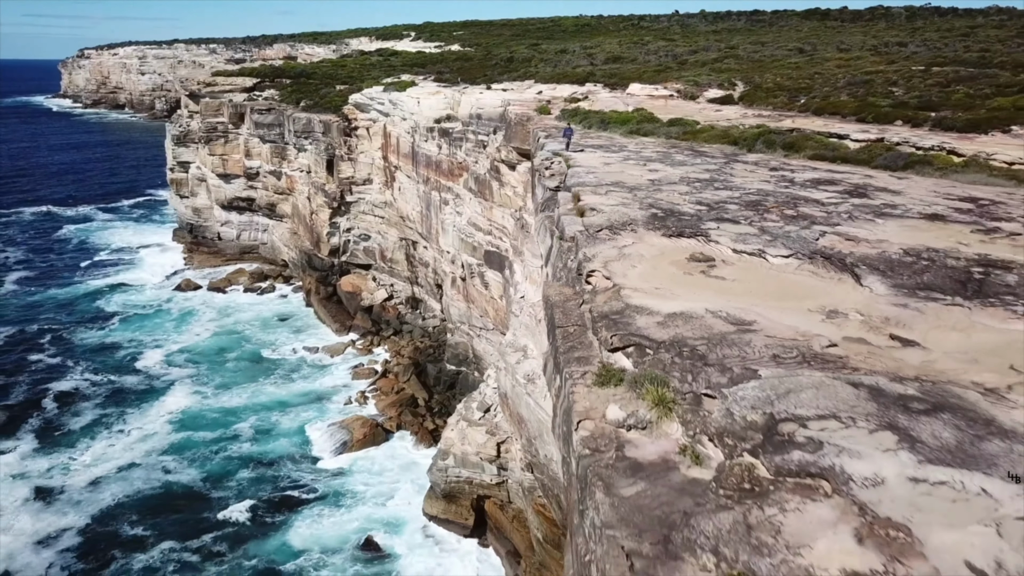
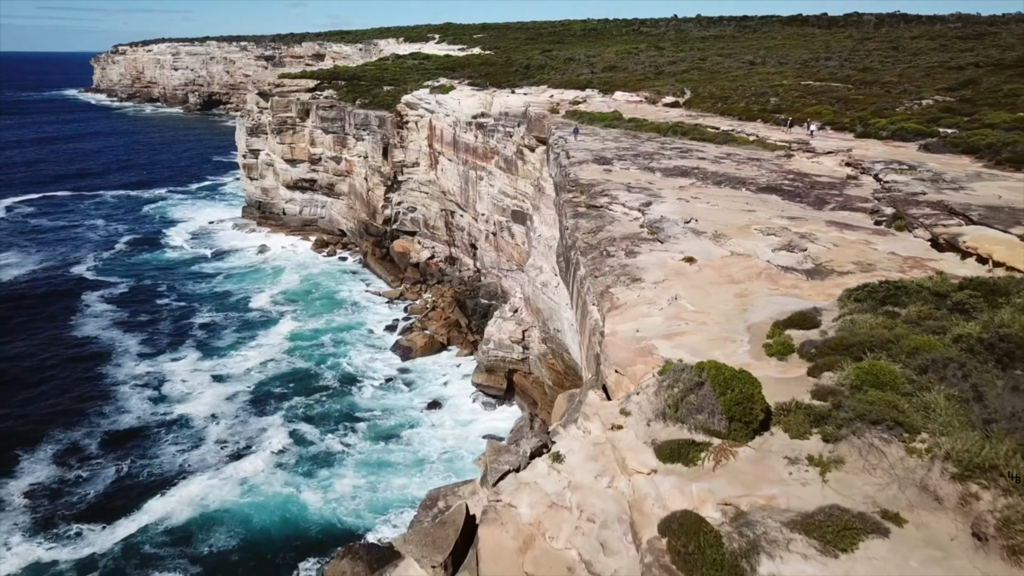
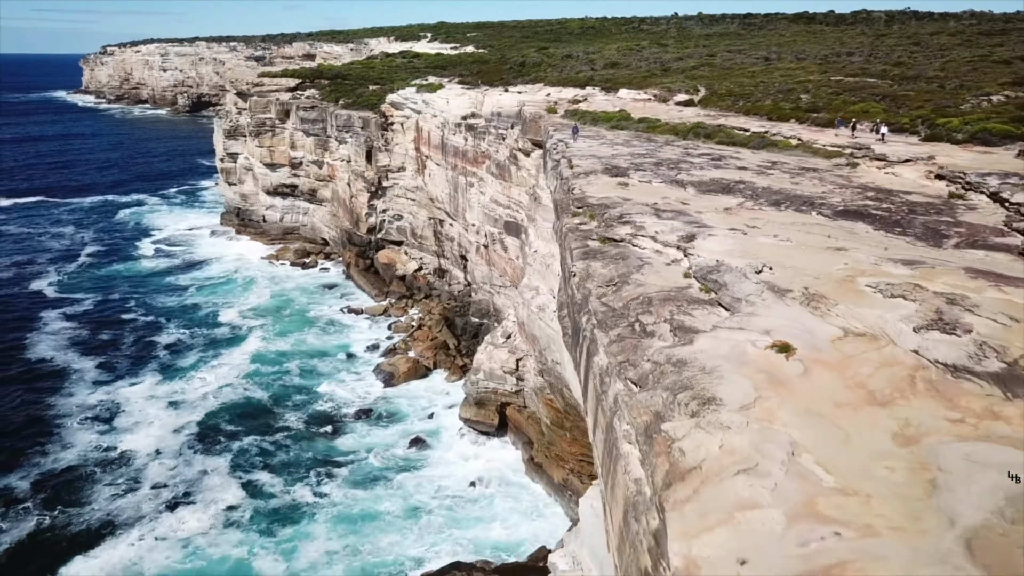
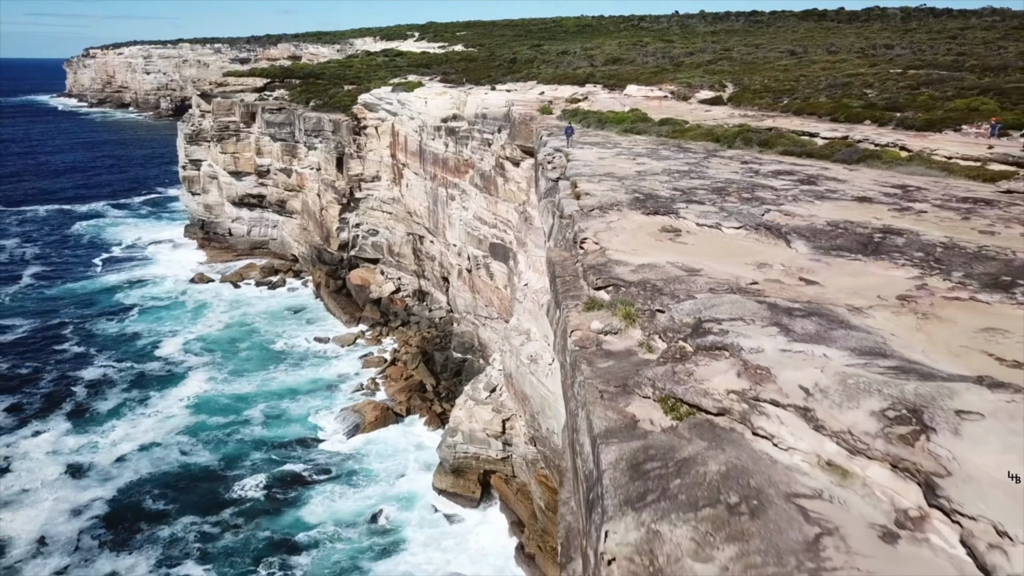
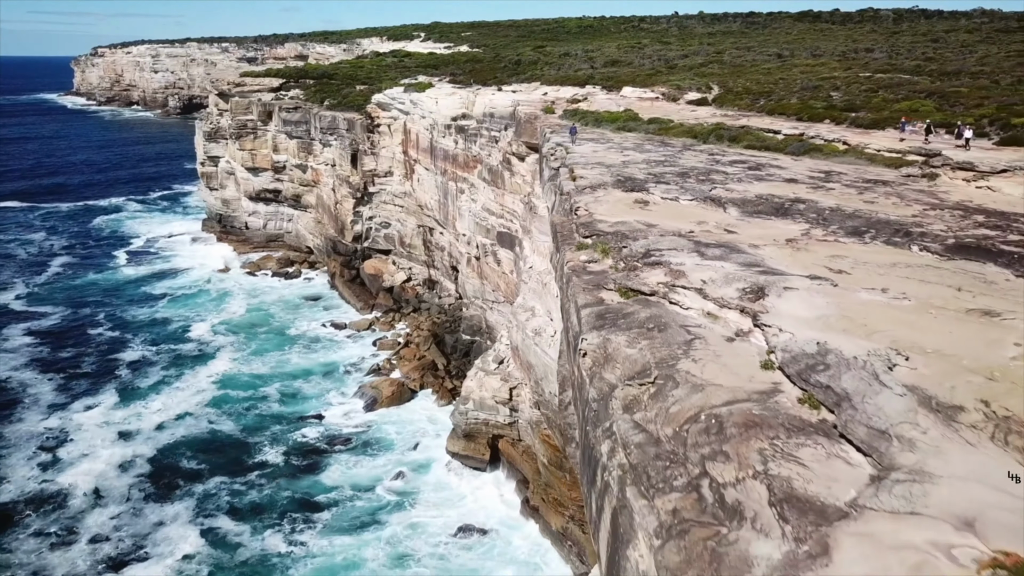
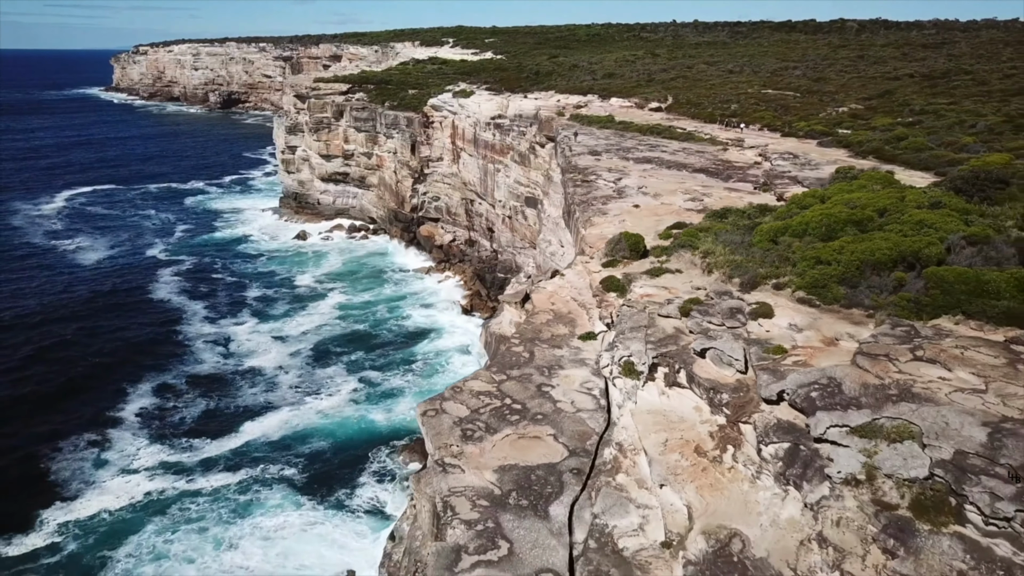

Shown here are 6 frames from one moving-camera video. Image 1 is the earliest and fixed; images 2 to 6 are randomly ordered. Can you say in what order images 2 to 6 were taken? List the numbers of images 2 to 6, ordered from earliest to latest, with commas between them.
4, 5, 3, 2, 6
